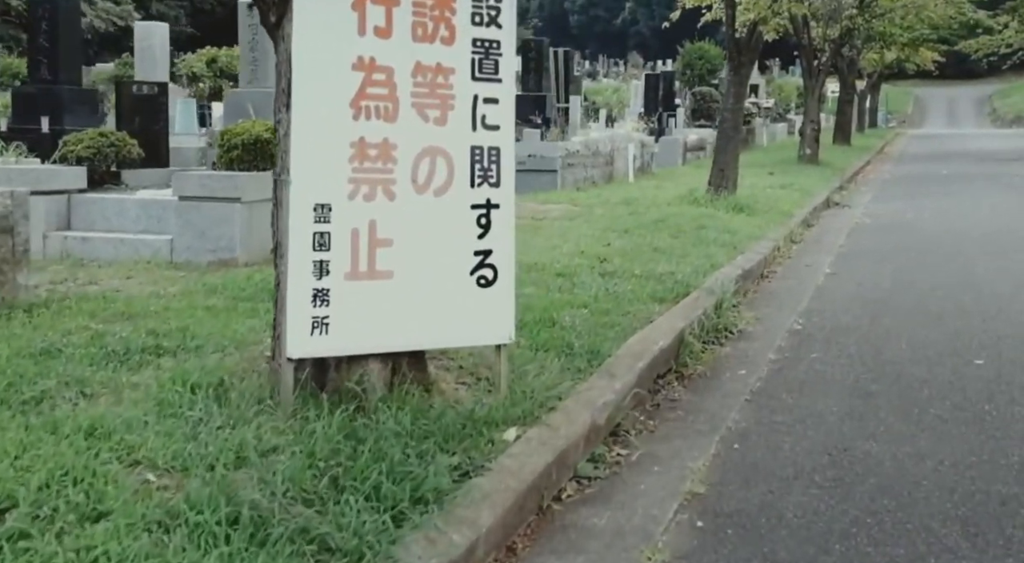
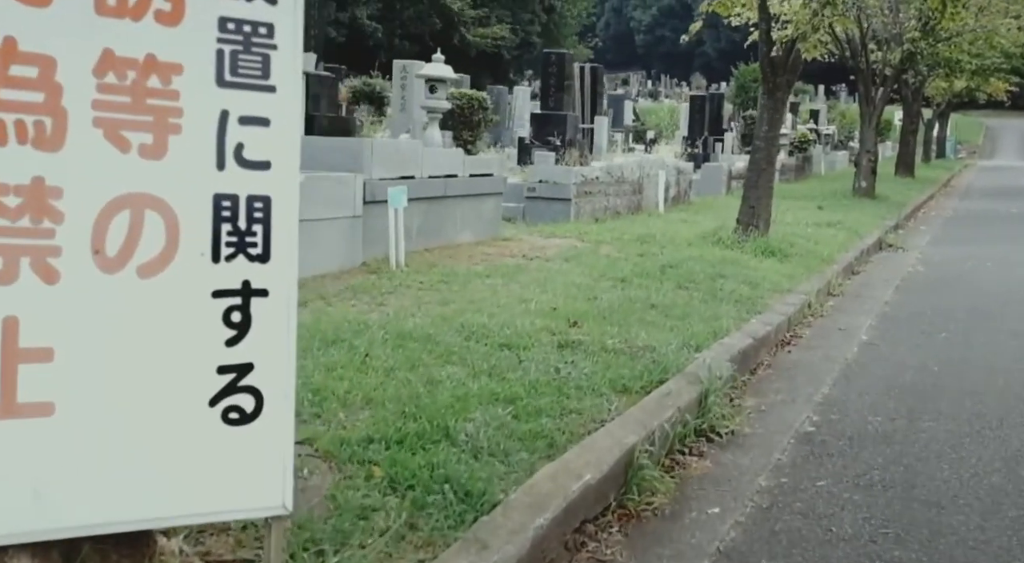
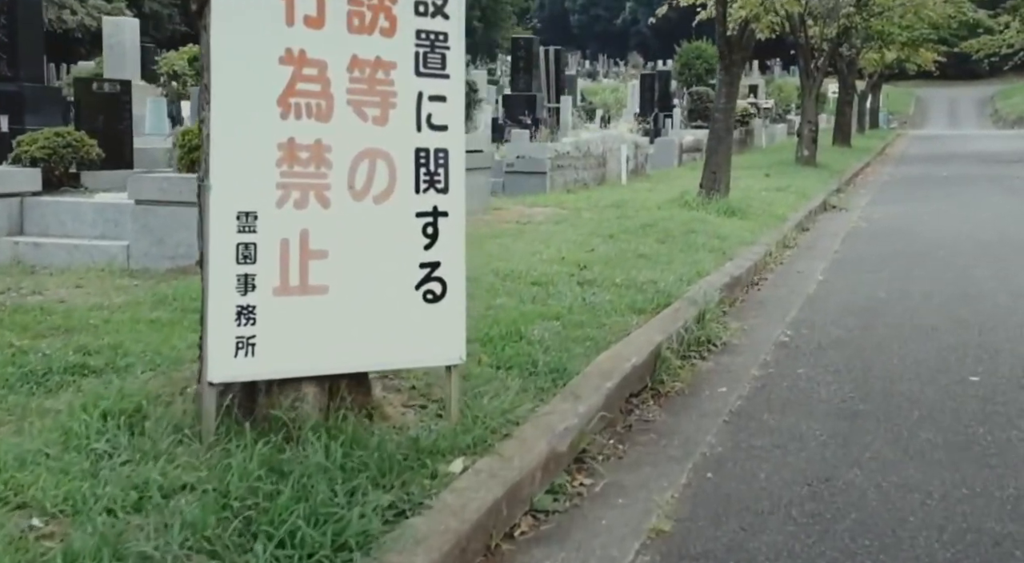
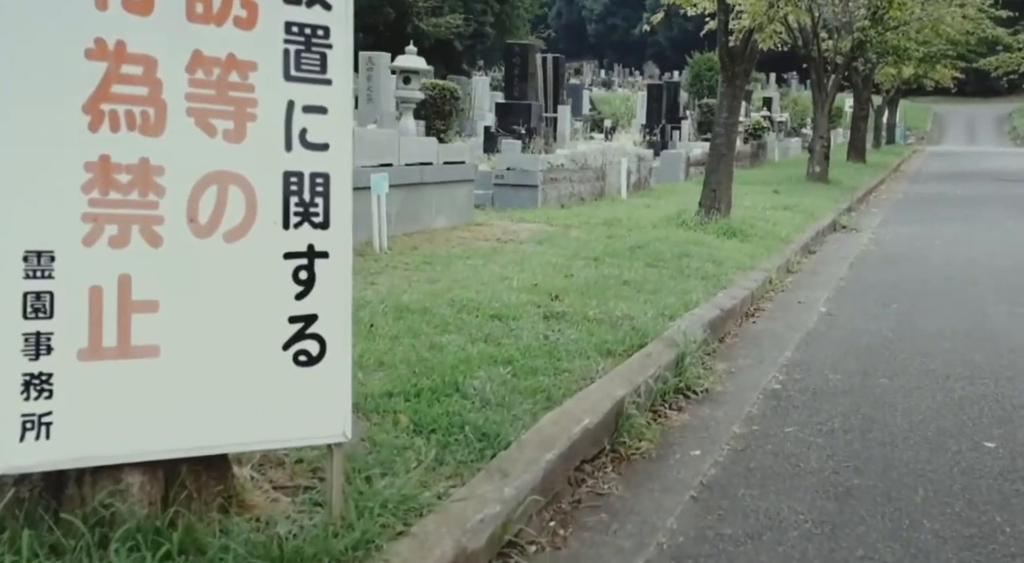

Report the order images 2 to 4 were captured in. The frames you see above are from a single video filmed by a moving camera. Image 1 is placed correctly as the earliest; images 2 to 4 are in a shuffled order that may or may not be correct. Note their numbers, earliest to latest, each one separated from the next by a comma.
3, 4, 2
